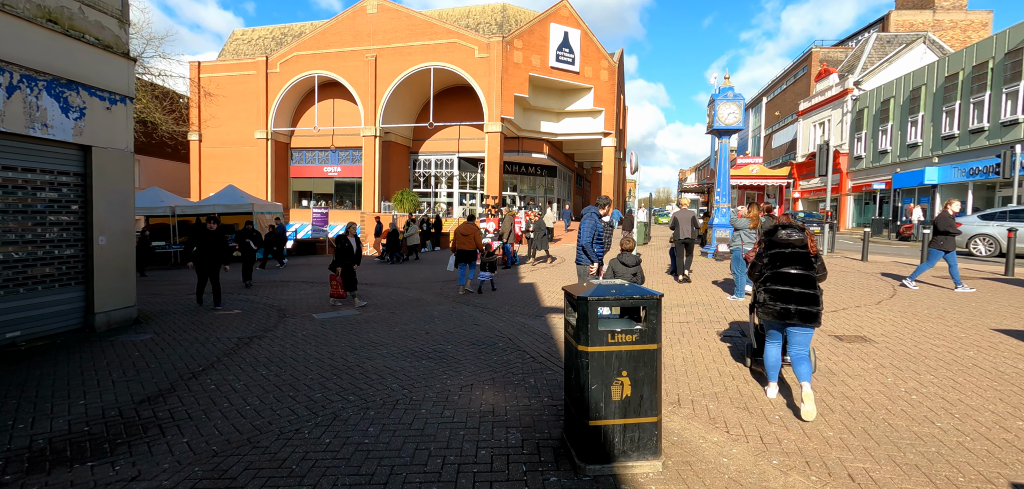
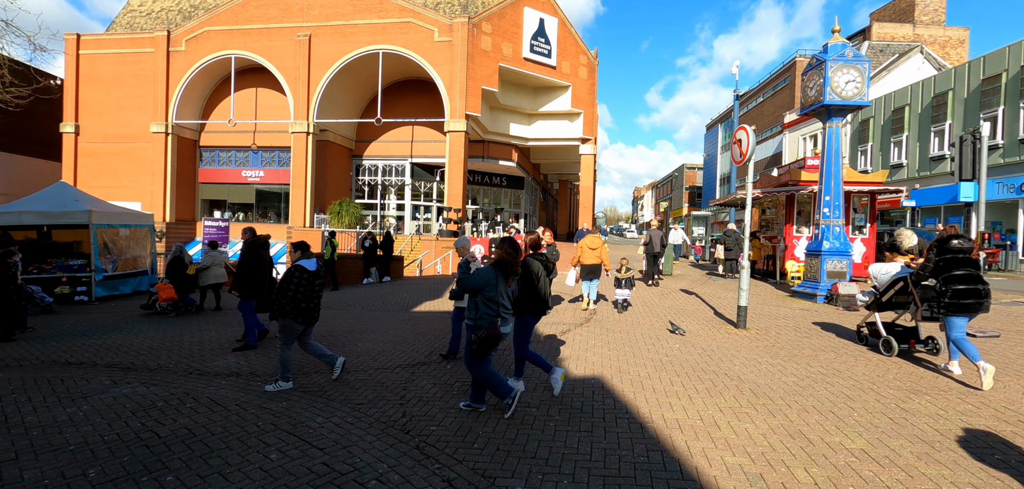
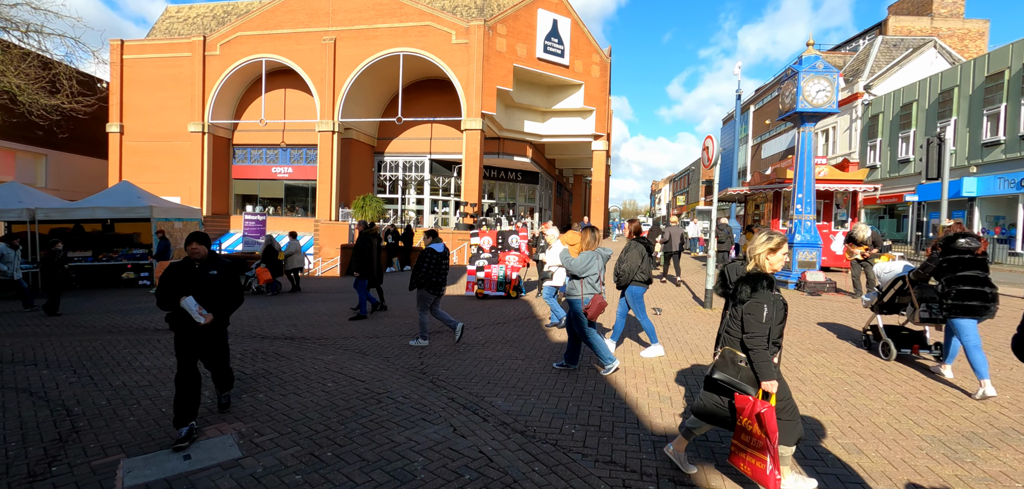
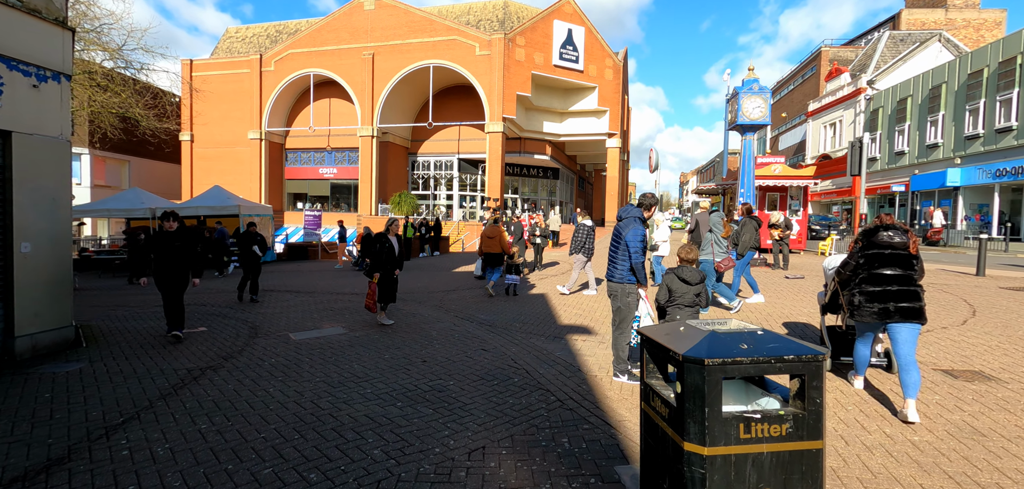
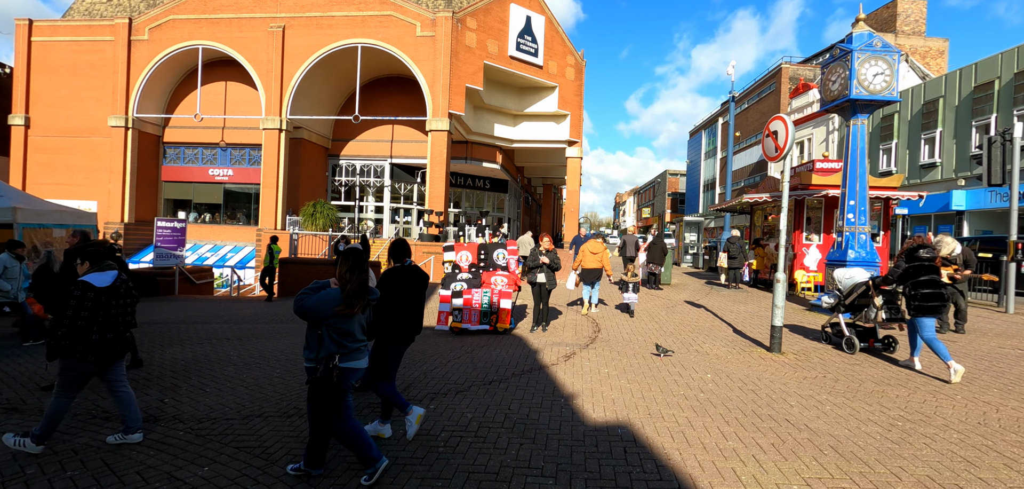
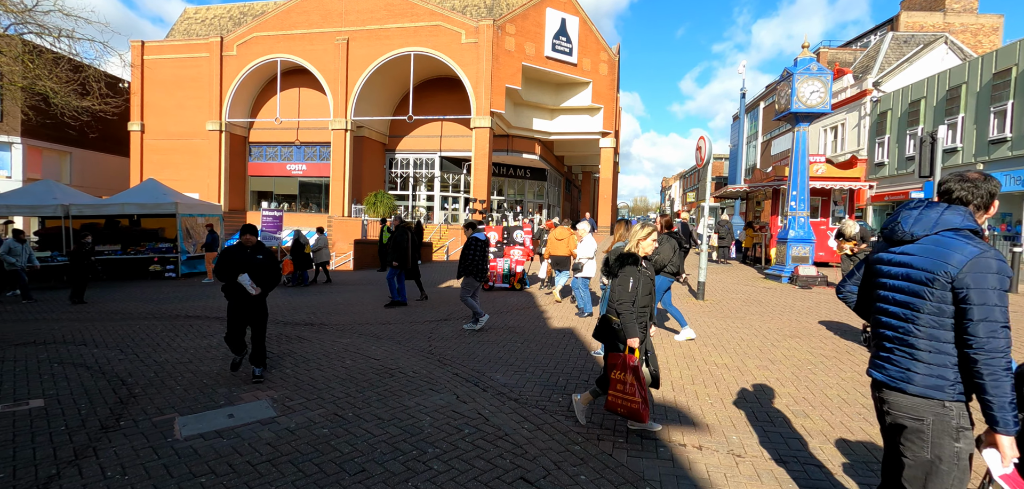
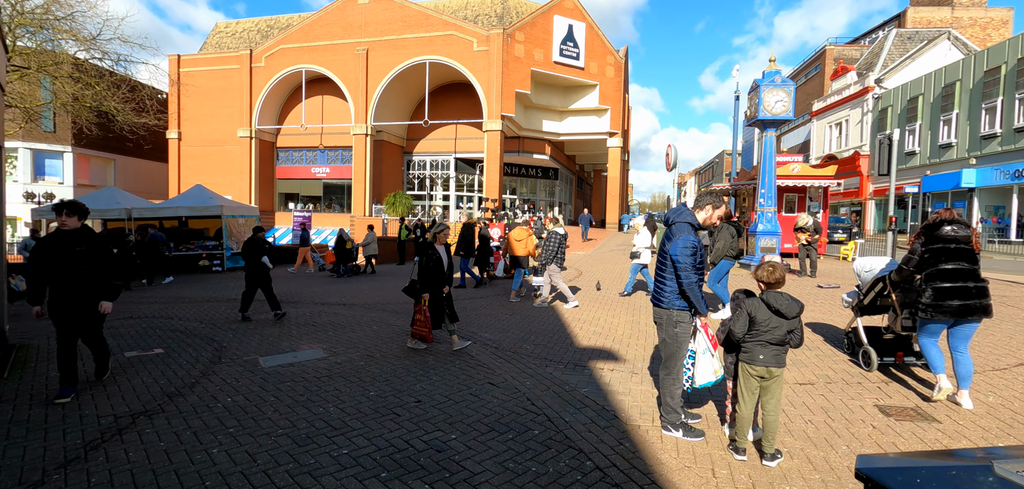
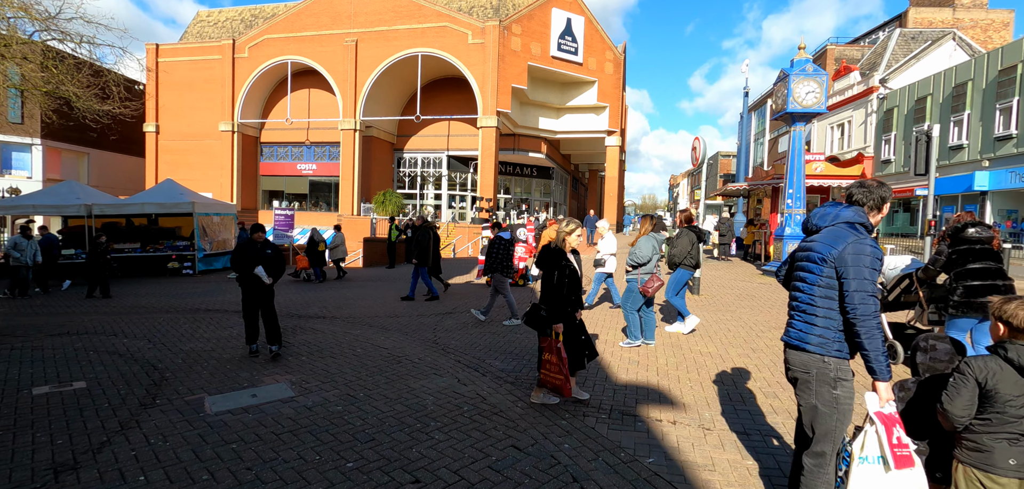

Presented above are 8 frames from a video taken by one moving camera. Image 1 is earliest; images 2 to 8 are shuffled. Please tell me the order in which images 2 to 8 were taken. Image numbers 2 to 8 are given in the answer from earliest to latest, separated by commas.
4, 7, 8, 6, 3, 2, 5
